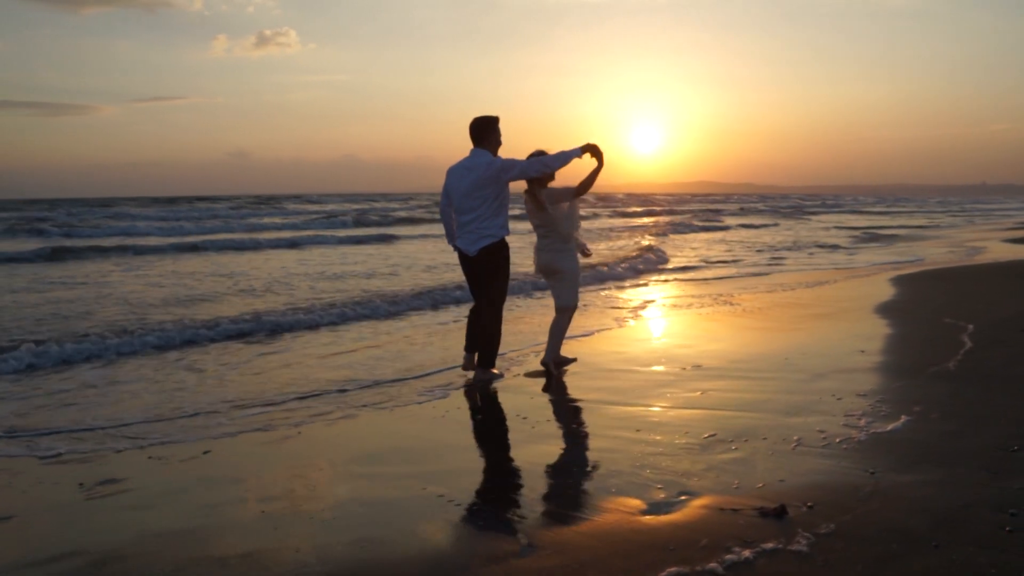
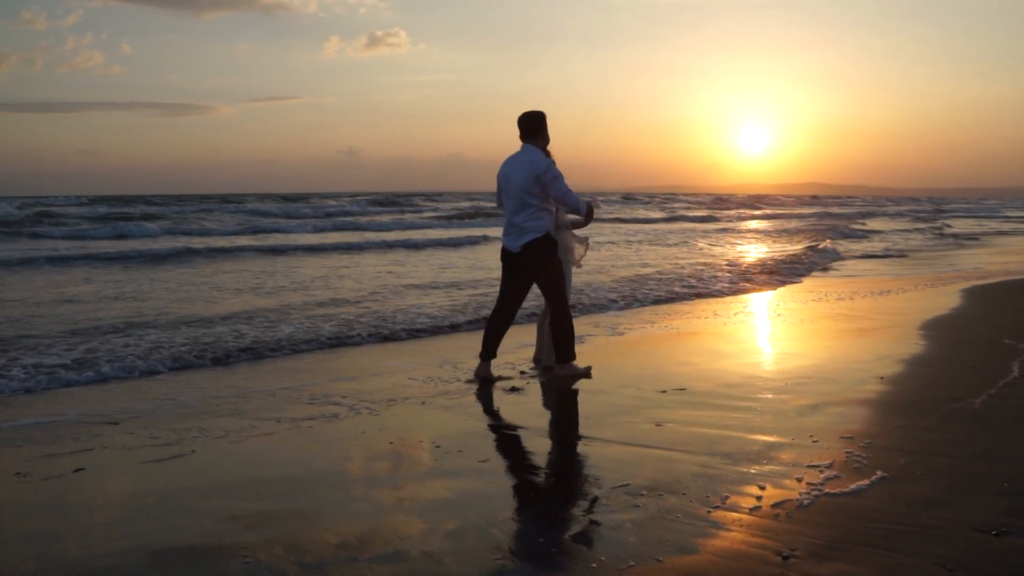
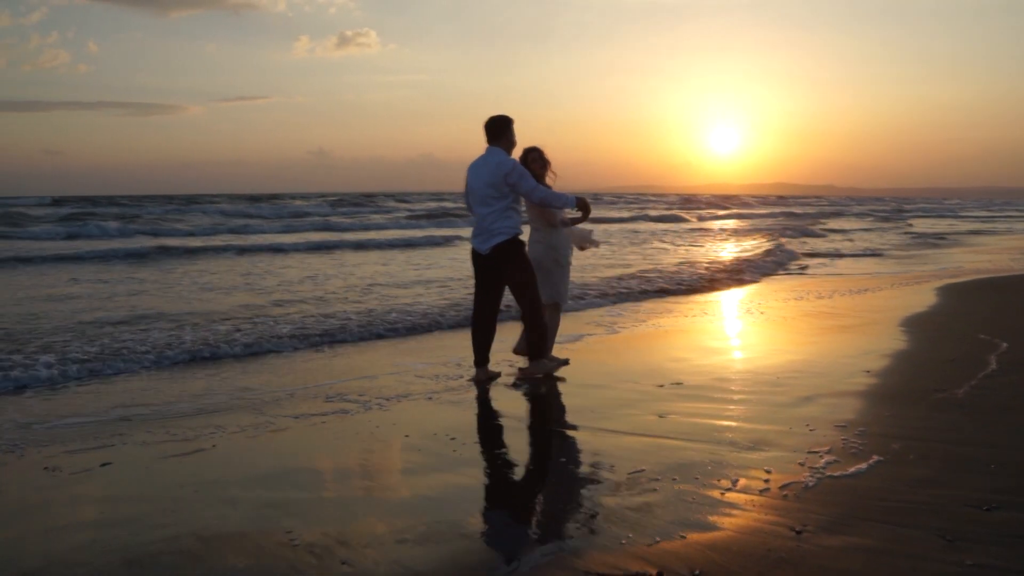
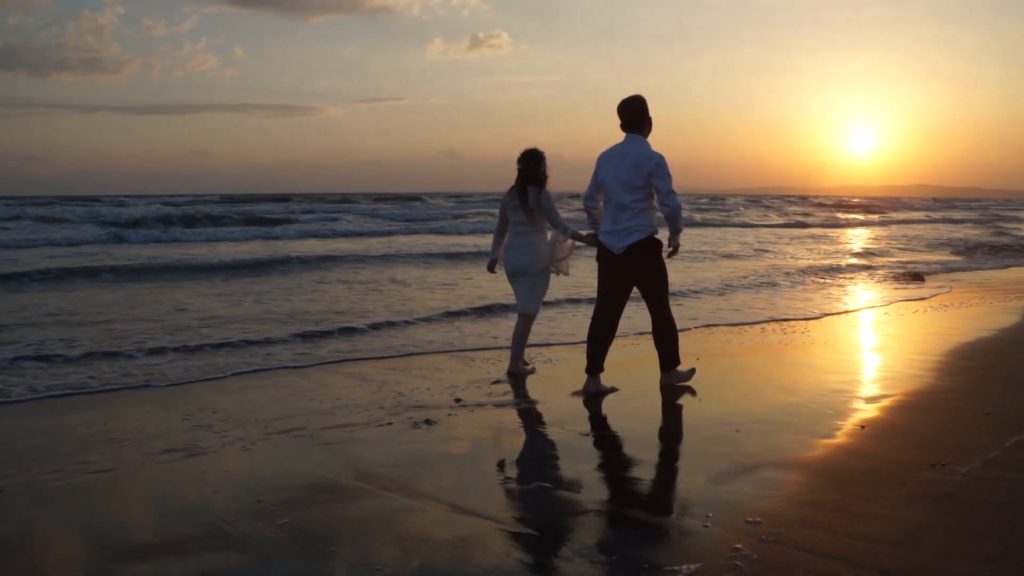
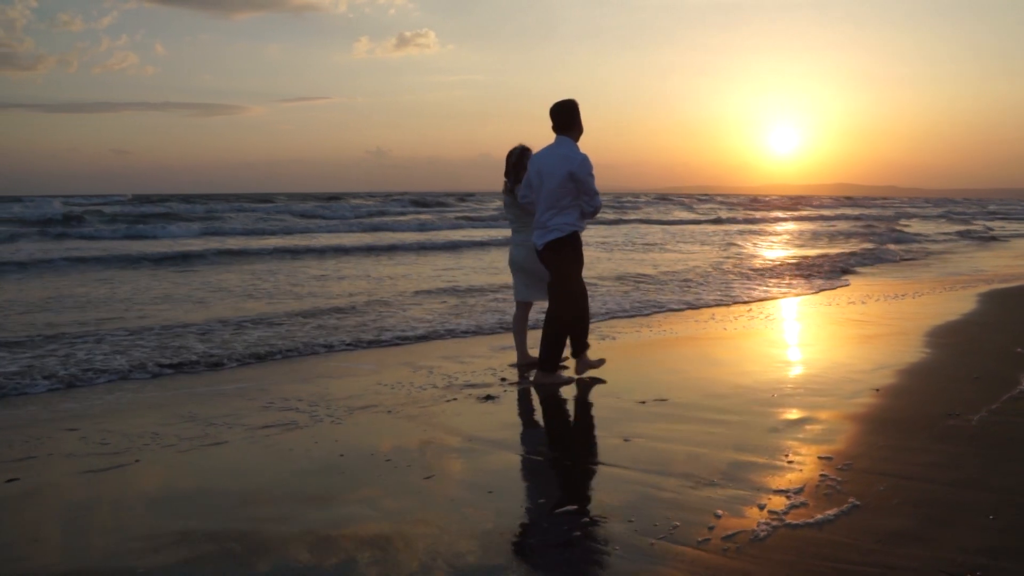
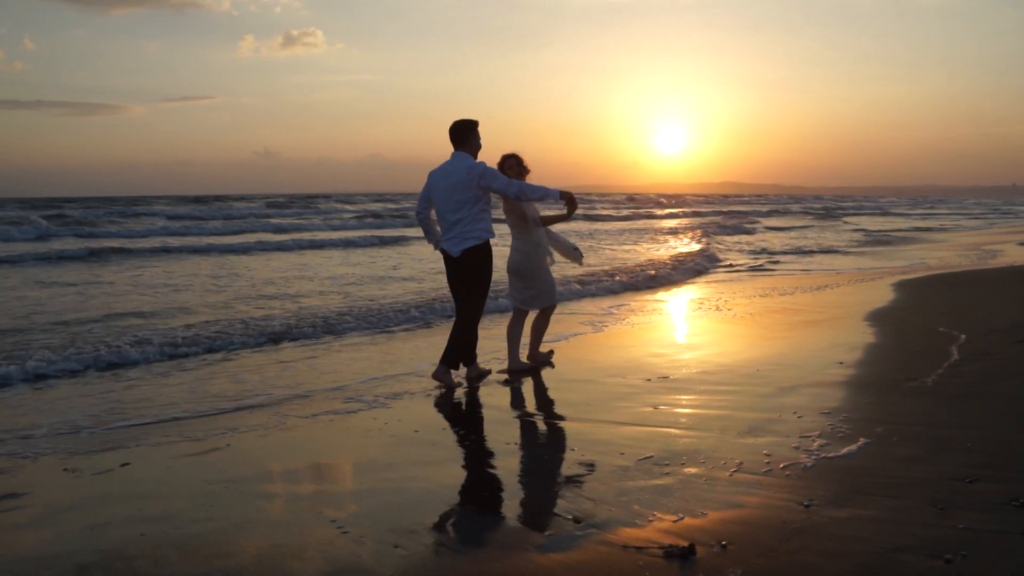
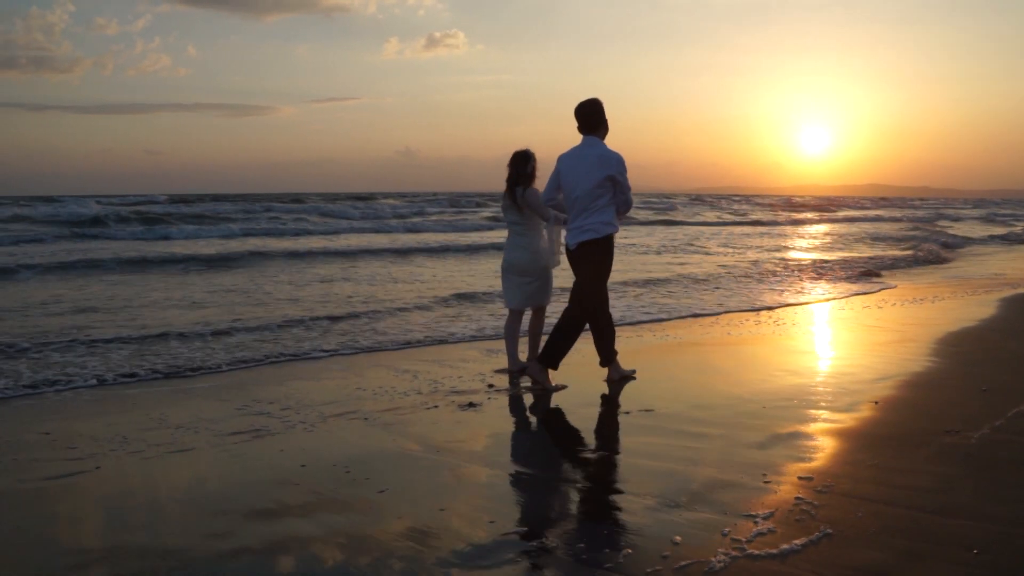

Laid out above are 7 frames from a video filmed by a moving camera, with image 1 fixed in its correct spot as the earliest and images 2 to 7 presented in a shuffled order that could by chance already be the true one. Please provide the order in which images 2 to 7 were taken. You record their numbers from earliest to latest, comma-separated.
6, 3, 2, 5, 7, 4
